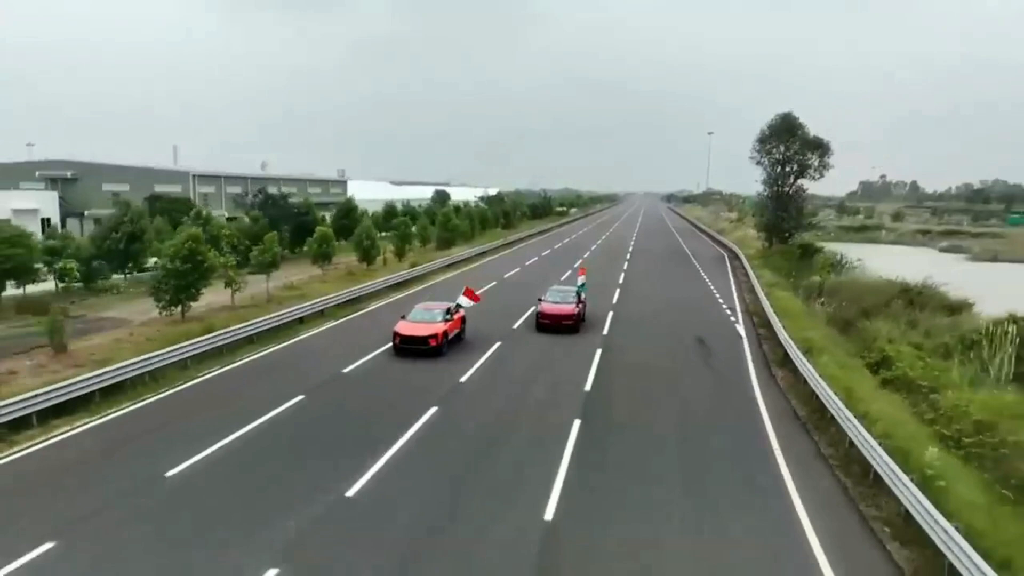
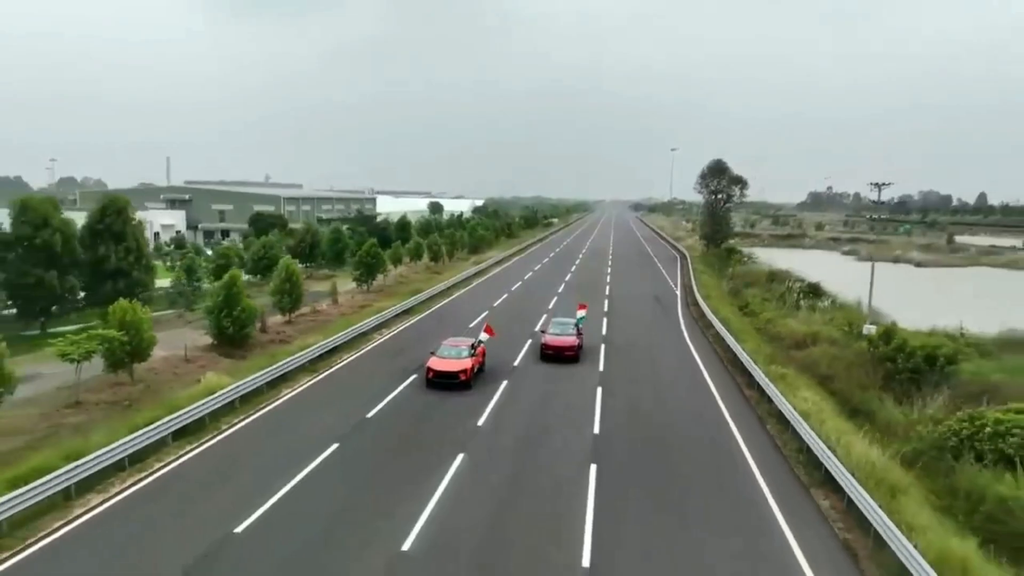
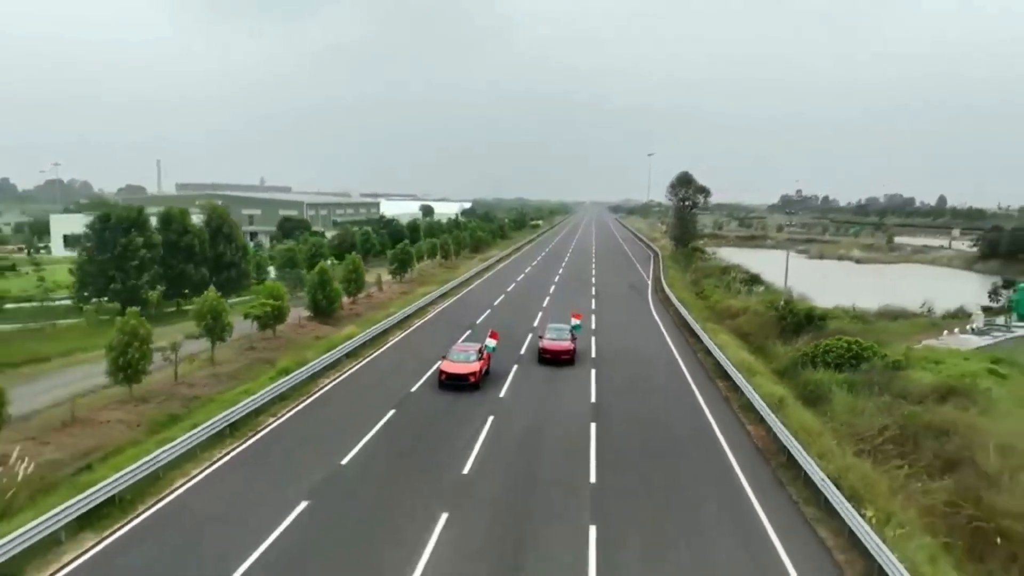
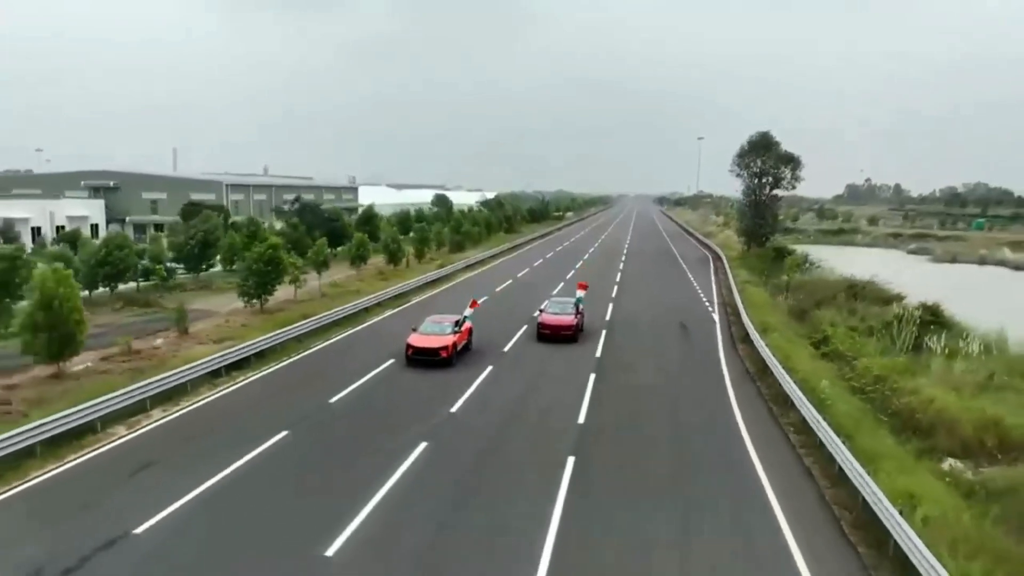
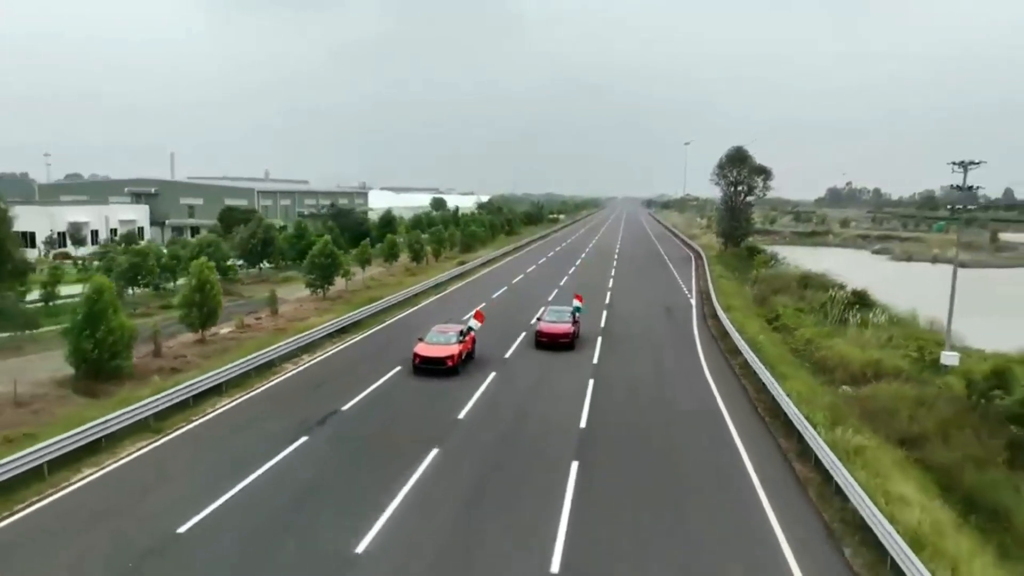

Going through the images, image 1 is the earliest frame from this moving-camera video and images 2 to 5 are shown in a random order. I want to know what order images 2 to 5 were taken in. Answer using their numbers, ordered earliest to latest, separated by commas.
4, 5, 2, 3
